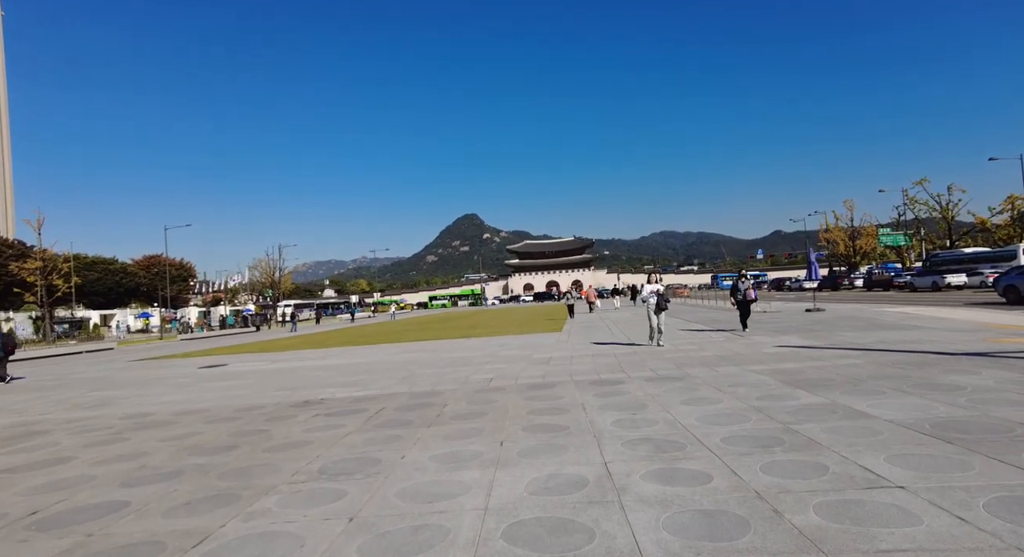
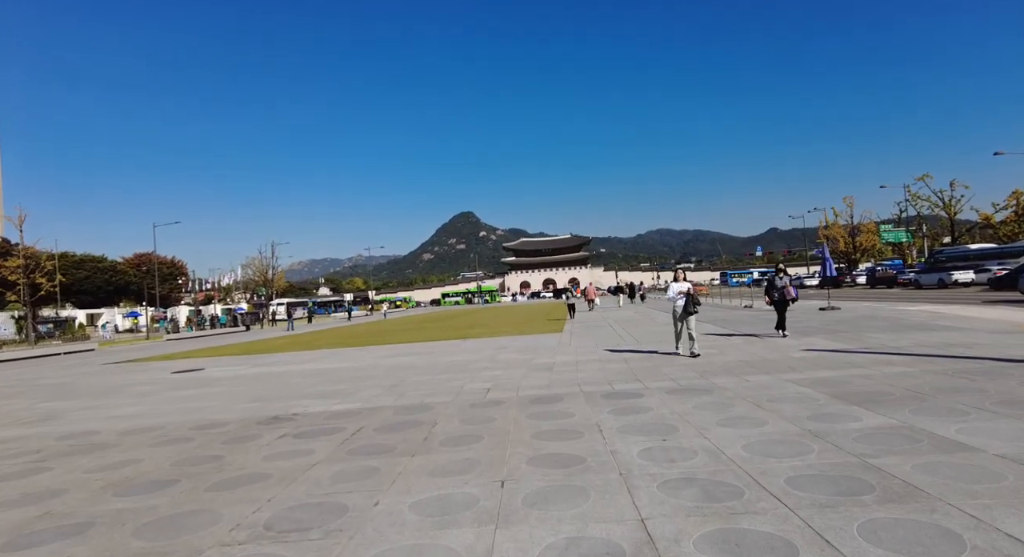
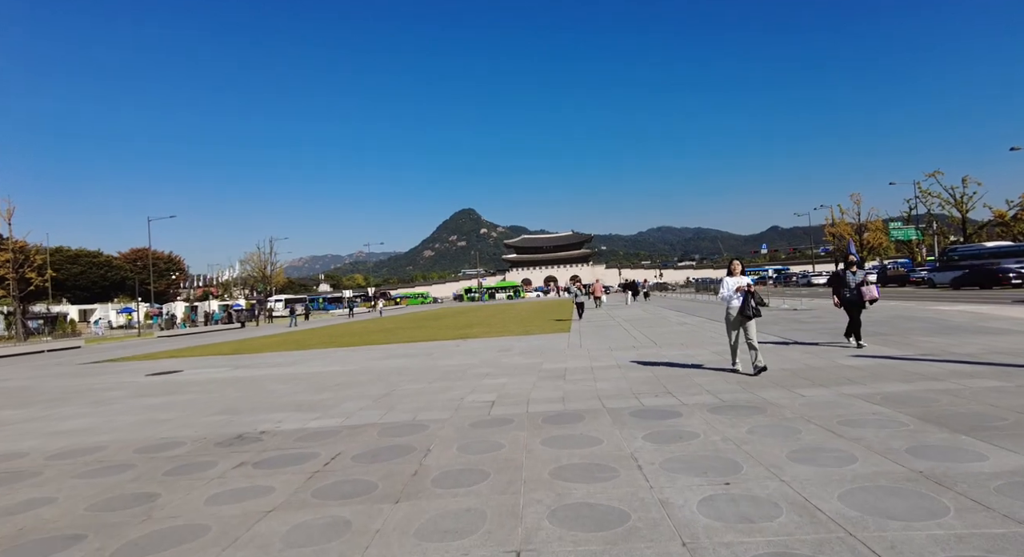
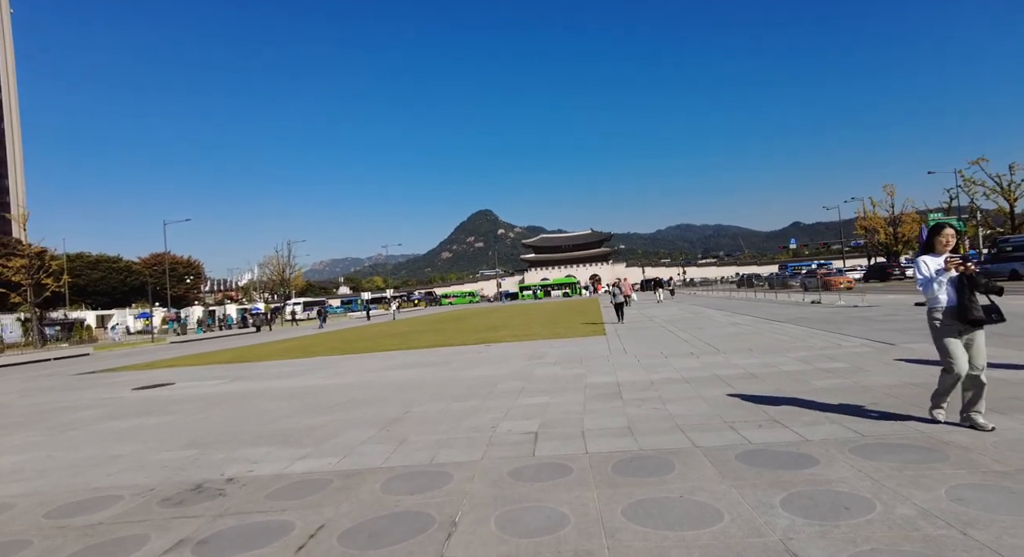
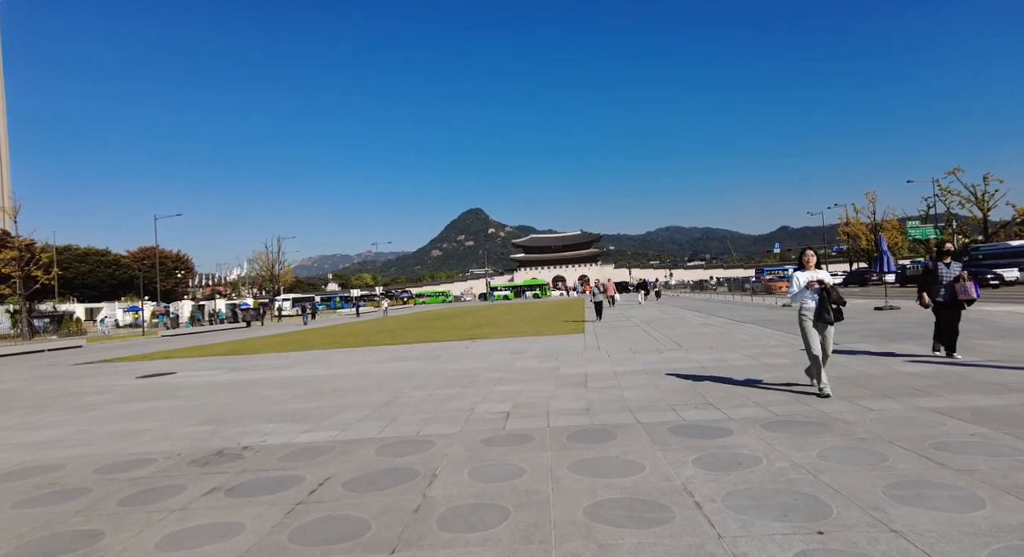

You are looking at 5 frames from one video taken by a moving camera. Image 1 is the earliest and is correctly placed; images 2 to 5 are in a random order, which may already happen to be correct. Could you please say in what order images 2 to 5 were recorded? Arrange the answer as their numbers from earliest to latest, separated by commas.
2, 3, 5, 4
